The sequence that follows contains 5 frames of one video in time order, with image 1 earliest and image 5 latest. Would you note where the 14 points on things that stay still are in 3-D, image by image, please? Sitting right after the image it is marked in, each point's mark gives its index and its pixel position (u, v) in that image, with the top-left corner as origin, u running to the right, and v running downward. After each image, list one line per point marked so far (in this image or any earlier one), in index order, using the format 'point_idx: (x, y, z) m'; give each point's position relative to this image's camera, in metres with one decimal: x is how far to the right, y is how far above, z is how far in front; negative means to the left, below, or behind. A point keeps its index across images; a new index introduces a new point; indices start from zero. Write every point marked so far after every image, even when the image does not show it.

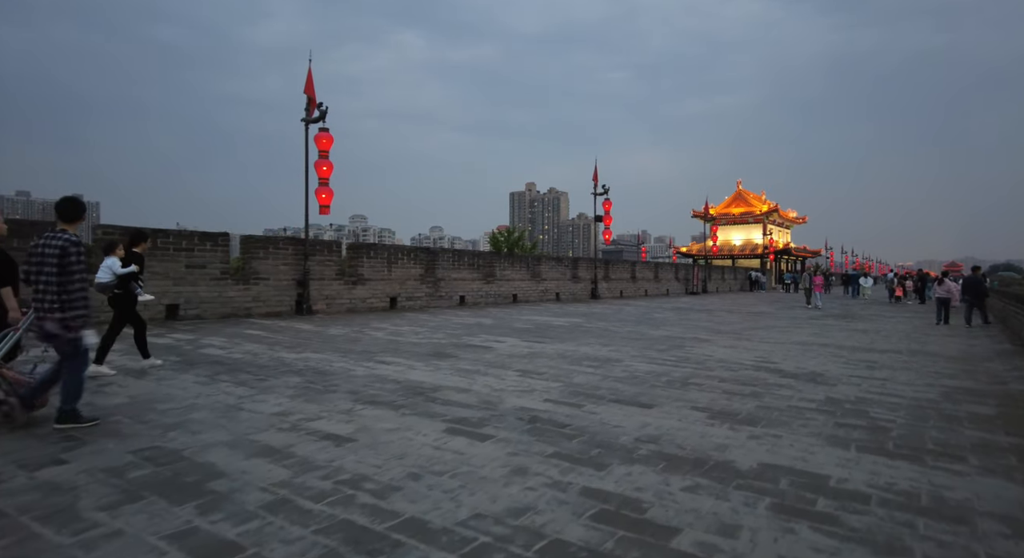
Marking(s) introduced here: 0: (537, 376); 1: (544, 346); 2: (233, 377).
0: (+0.3, -1.0, +6.4) m
1: (+0.4, -1.0, +9.0) m
2: (-2.7, -1.0, +6.0) m
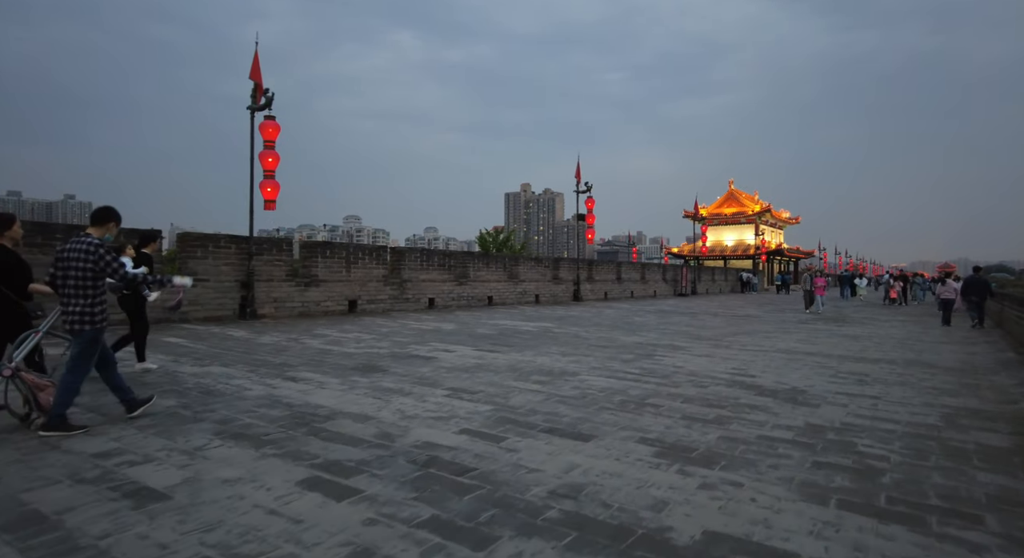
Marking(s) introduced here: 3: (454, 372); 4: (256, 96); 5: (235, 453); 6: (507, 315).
0: (-0.4, -1.1, +5.4) m
1: (-0.2, -1.0, +8.1) m
2: (-3.4, -1.0, +5.0) m
3: (-0.6, -1.0, +6.7) m
4: (-4.9, +3.5, +11.6) m
5: (-1.7, -1.0, +3.7) m
6: (-0.1, -0.9, +15.2) m
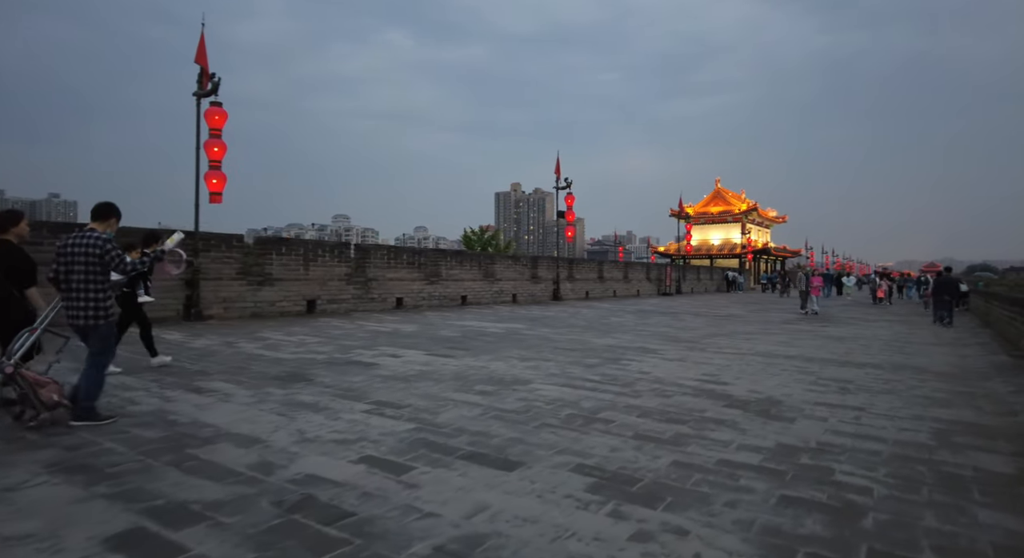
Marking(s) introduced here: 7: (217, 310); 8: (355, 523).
0: (-0.9, -1.0, +4.7) m
1: (-0.8, -1.0, +7.3) m
2: (-3.9, -1.0, +4.2) m
3: (-1.2, -1.0, +6.0) m
4: (-5.5, +3.5, +10.8) m
5: (-2.2, -1.0, +2.9) m
6: (-0.8, -0.9, +14.5) m
7: (-5.5, -0.6, +11.4) m
8: (-0.7, -1.1, +2.7) m
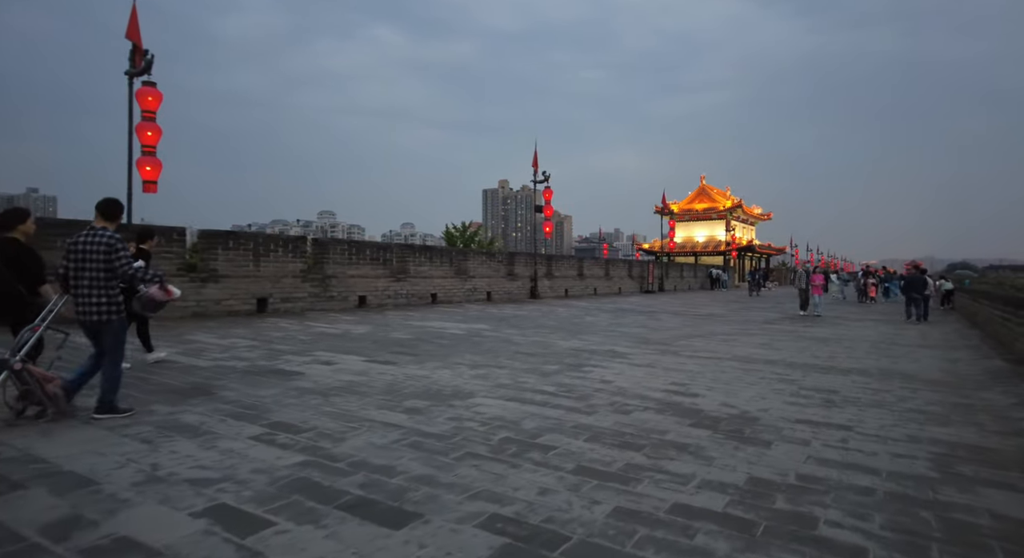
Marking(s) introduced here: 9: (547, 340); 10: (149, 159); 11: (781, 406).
0: (-1.5, -1.0, +3.9) m
1: (-1.4, -1.0, +6.5) m
2: (-4.4, -0.9, +3.3) m
3: (-1.7, -1.0, +5.1) m
4: (-6.1, +3.6, +9.9) m
5: (-2.7, -1.0, +2.1) m
6: (-1.5, -0.8, +13.6) m
7: (-6.2, -0.5, +10.5) m
8: (-1.2, -1.1, +1.9) m
9: (+0.6, -1.0, +9.8) m
10: (-5.8, +1.9, +9.8) m
11: (+2.4, -1.1, +5.4) m
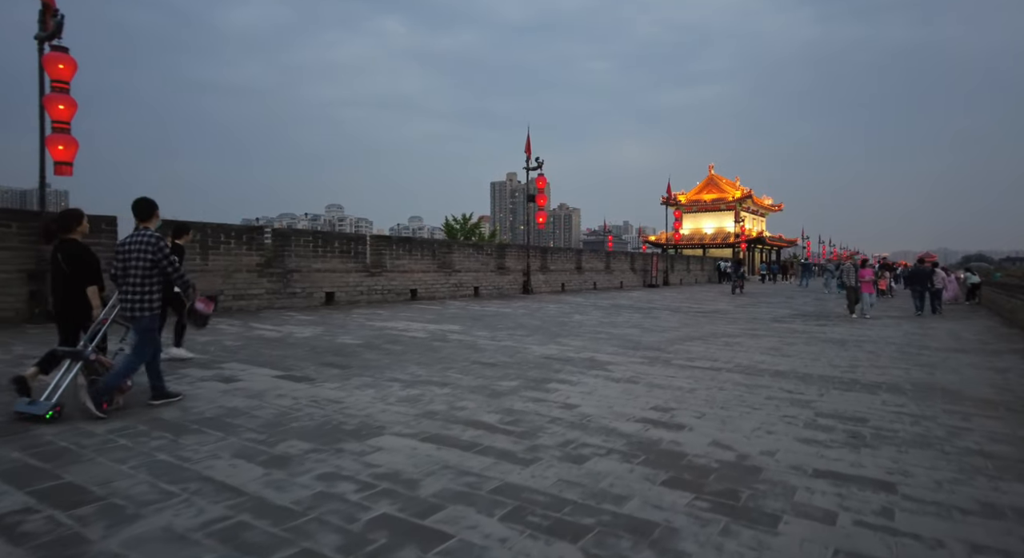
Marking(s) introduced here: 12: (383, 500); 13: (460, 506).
0: (-2.0, -1.0, +2.6) m
1: (-1.9, -0.9, +5.2) m
2: (-5.0, -1.0, +2.0) m
3: (-2.3, -1.0, +3.8) m
4: (-6.6, +3.6, +8.6) m
5: (-3.2, -1.0, +0.8) m
6: (-1.9, -0.7, +12.3) m
7: (-6.6, -0.5, +9.3) m
8: (-1.7, -1.1, +0.6) m
9: (+0.1, -0.9, +8.4) m
10: (-6.3, +2.0, +8.5) m
11: (+1.8, -1.1, +4.0) m
12: (-0.6, -1.1, +3.0) m
13: (-0.2, -1.1, +2.9) m
